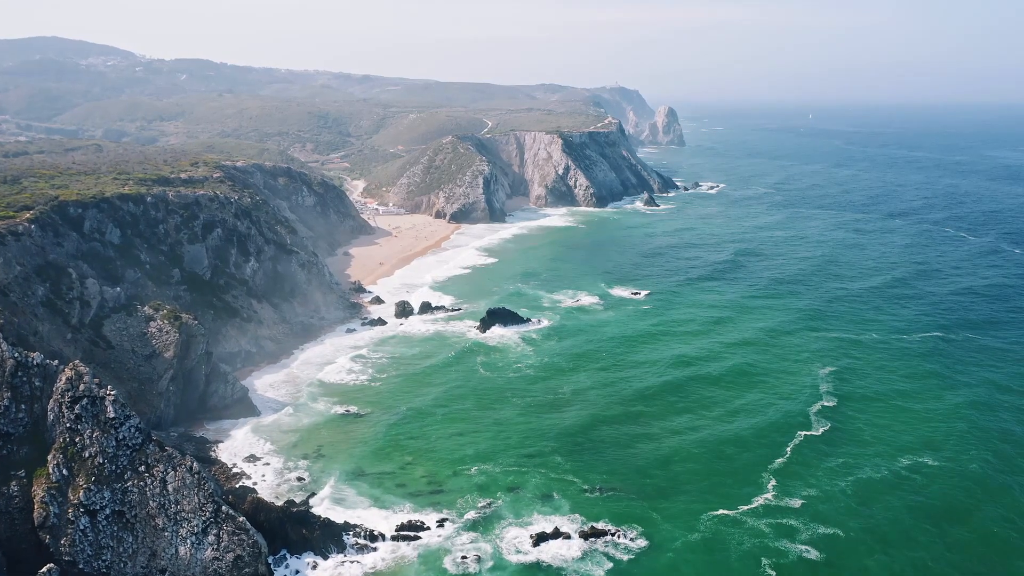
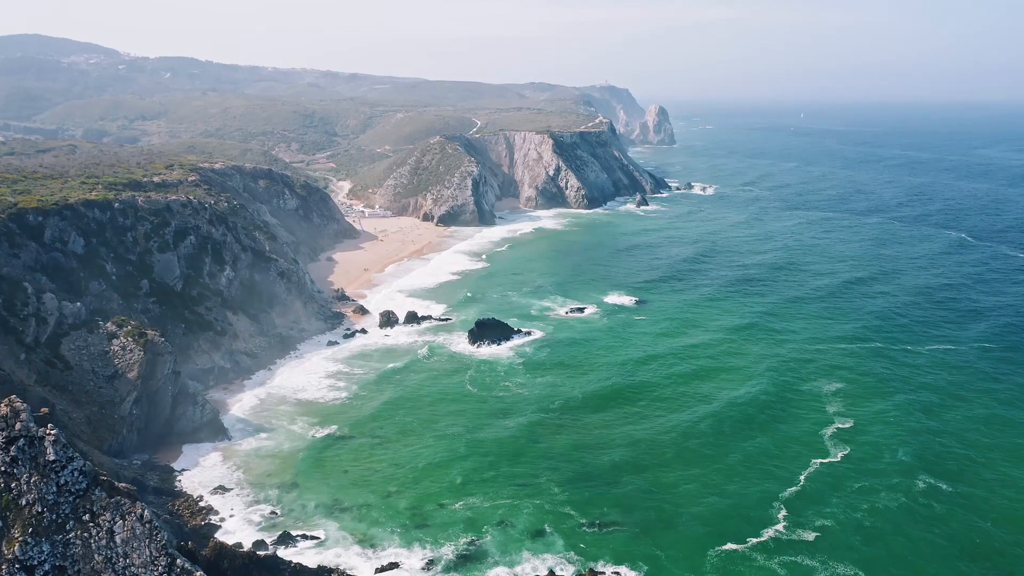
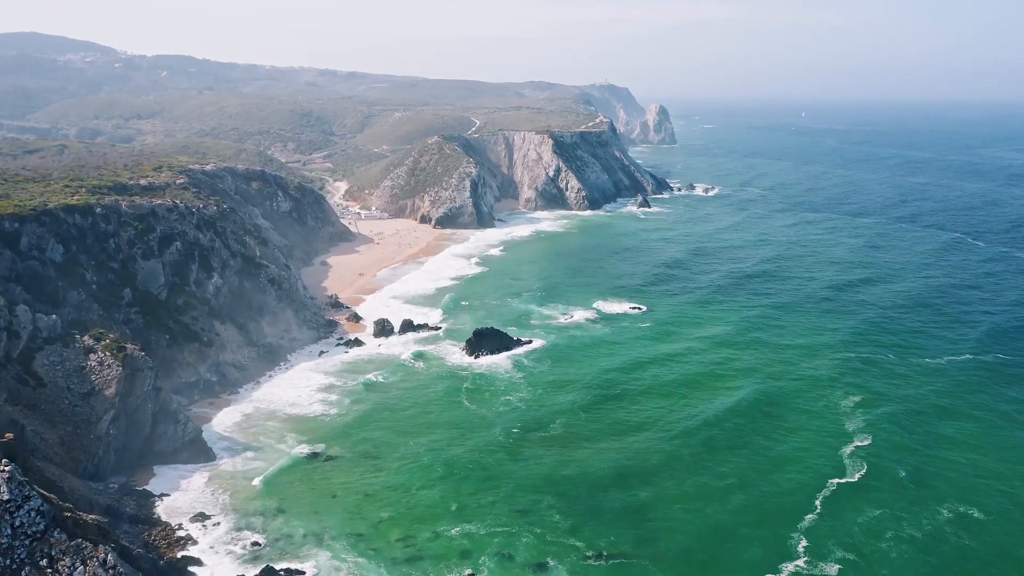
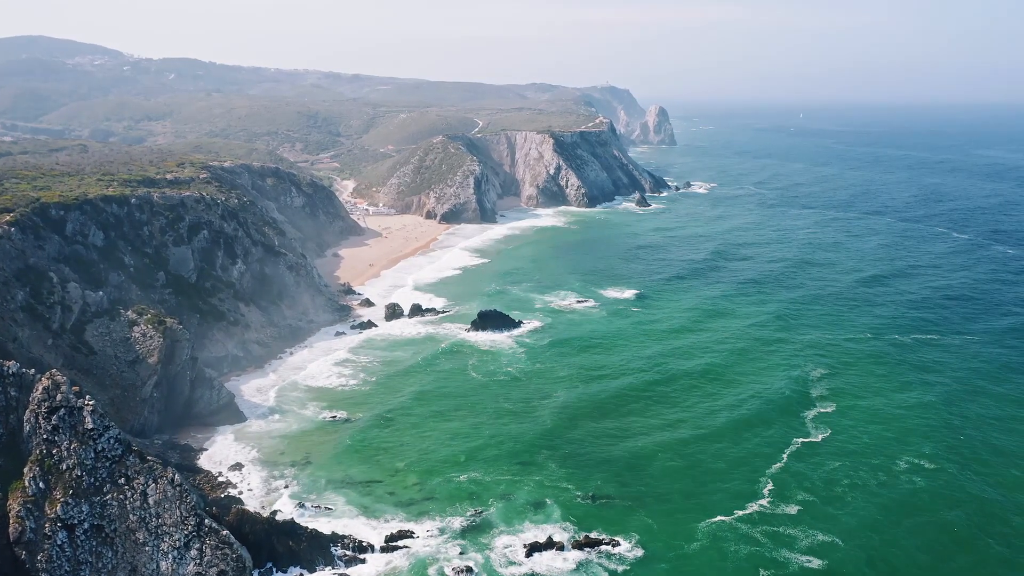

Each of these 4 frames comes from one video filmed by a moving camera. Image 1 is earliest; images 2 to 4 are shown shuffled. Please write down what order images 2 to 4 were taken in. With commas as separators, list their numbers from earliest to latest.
4, 2, 3
